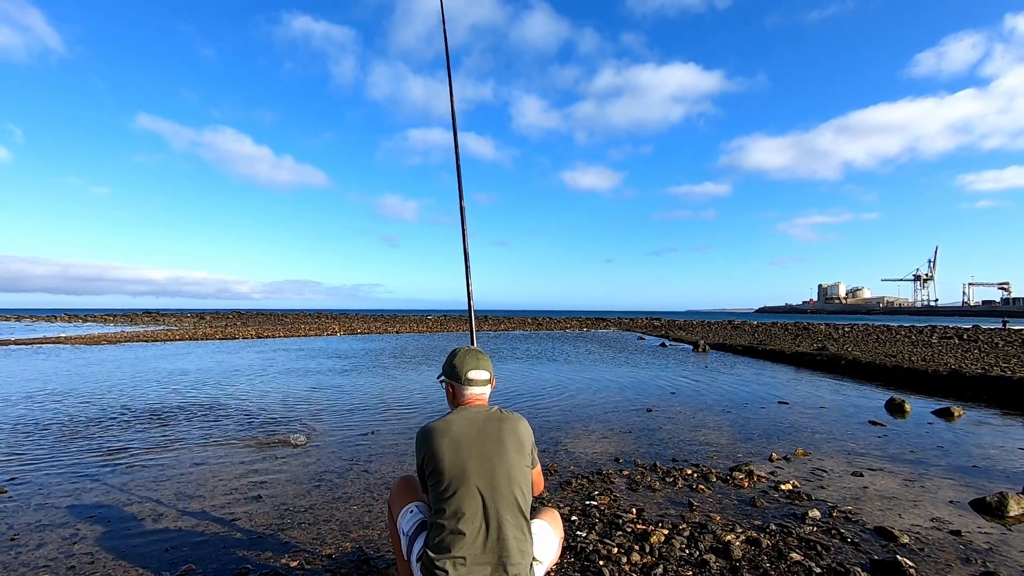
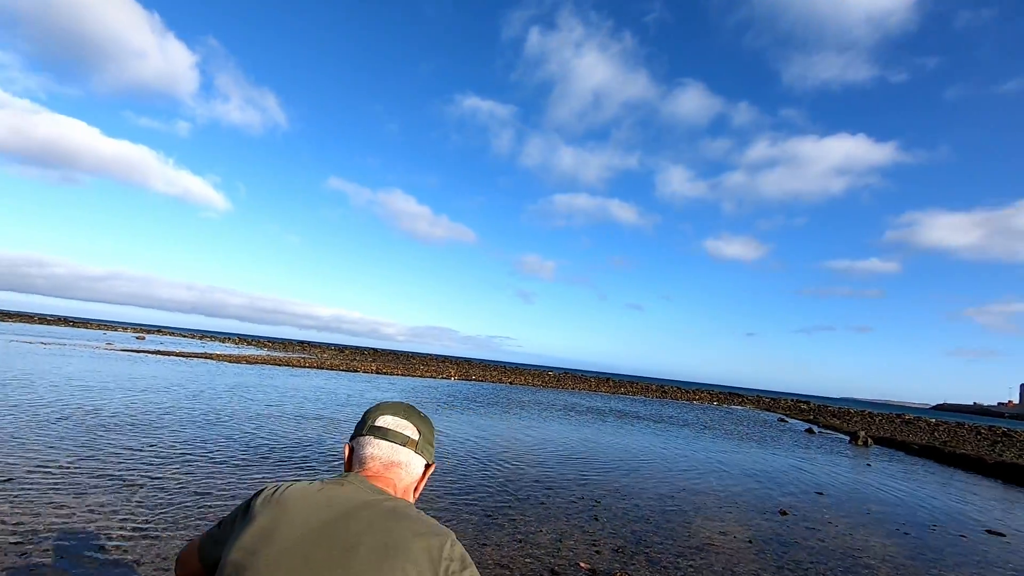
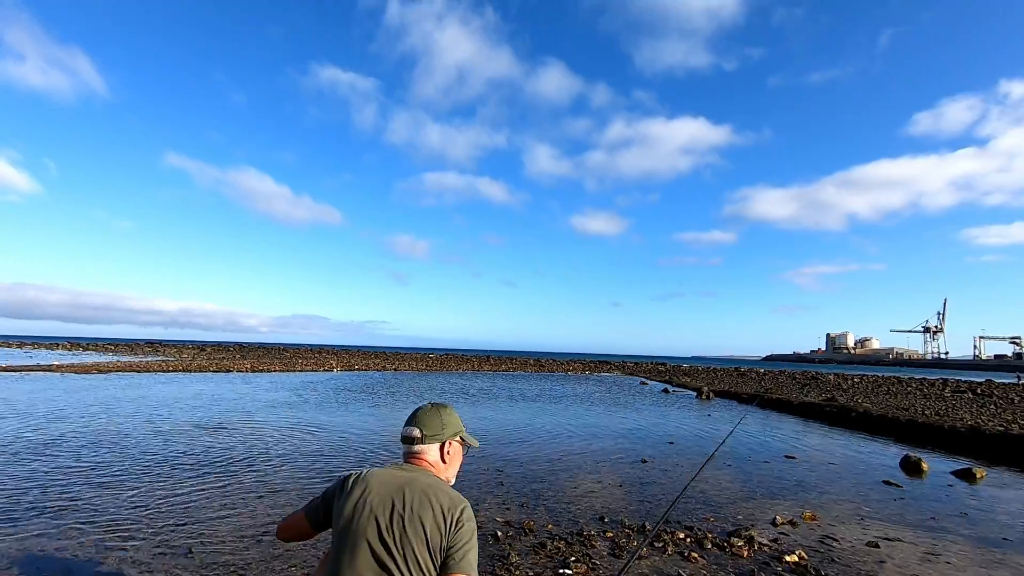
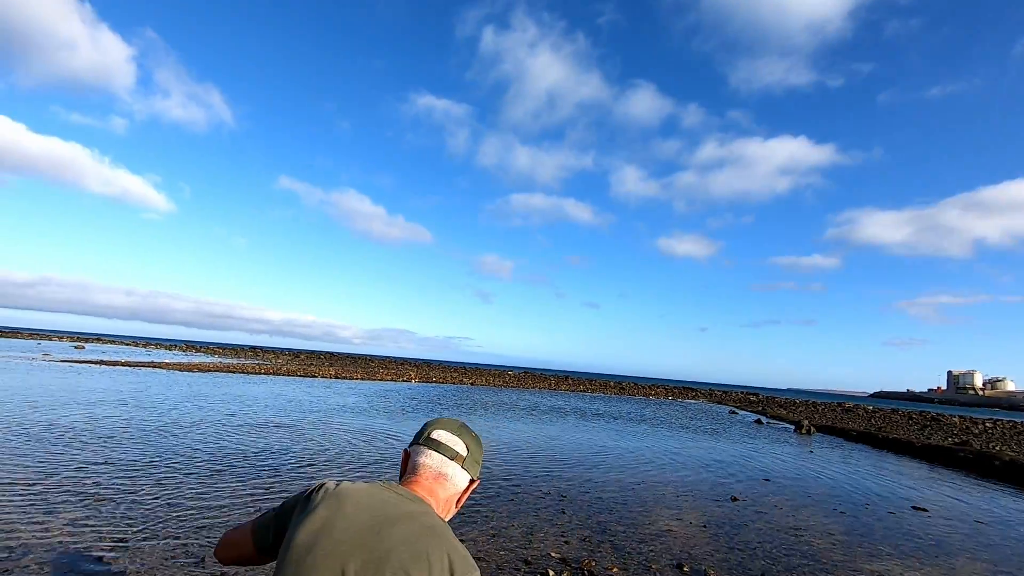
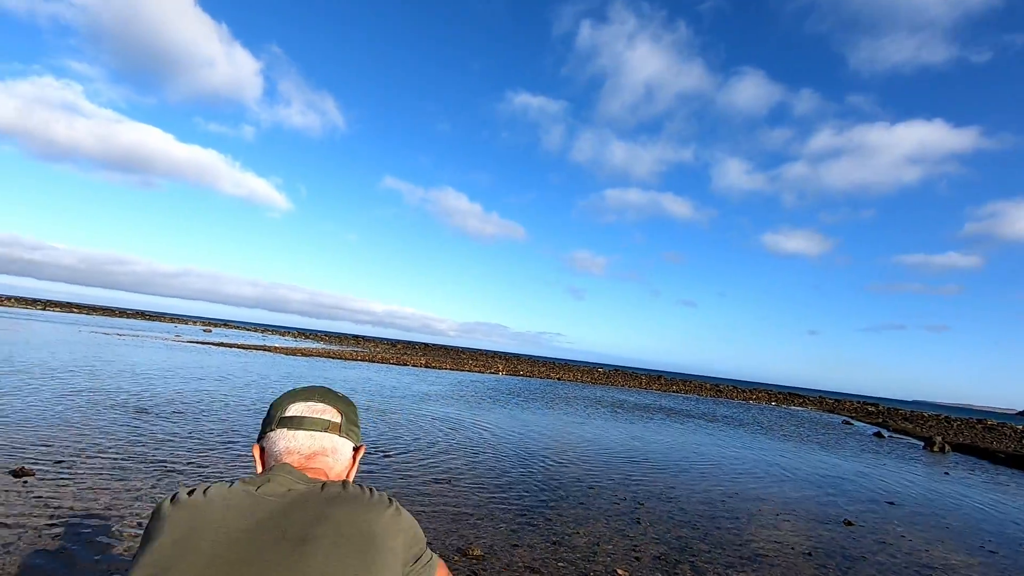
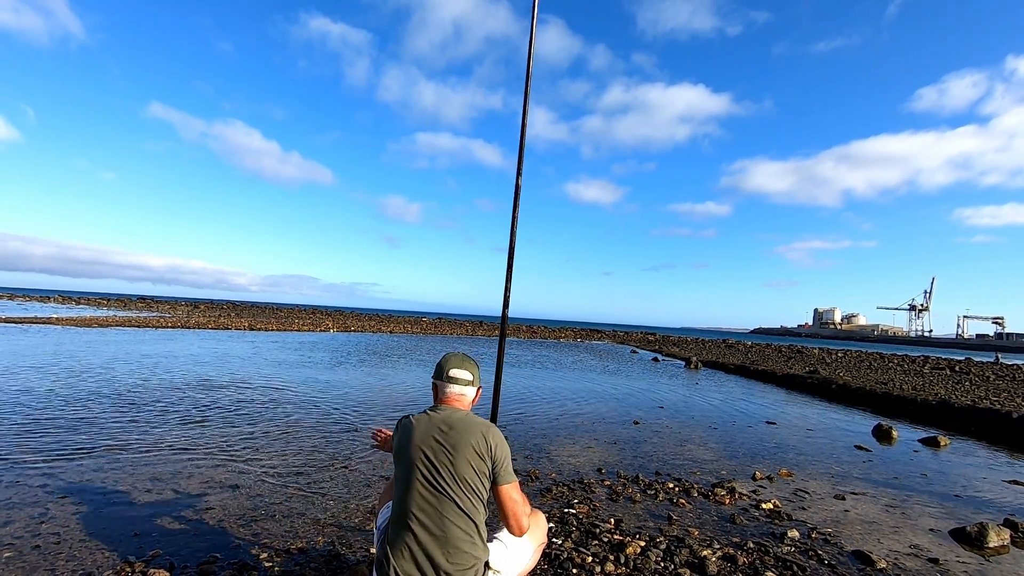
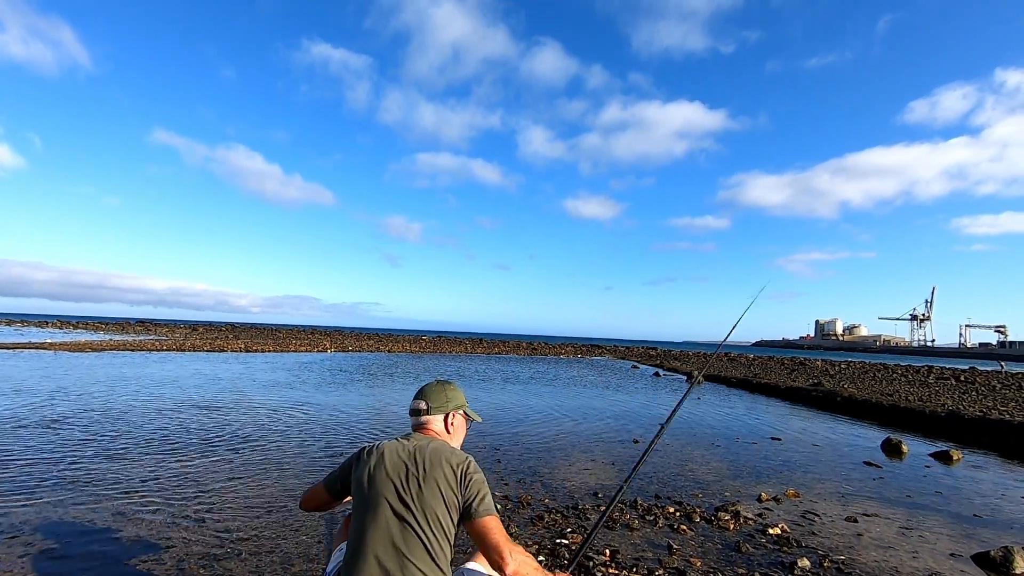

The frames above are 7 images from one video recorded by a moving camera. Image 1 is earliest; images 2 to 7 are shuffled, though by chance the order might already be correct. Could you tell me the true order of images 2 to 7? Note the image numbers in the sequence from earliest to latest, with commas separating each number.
6, 7, 3, 4, 2, 5
